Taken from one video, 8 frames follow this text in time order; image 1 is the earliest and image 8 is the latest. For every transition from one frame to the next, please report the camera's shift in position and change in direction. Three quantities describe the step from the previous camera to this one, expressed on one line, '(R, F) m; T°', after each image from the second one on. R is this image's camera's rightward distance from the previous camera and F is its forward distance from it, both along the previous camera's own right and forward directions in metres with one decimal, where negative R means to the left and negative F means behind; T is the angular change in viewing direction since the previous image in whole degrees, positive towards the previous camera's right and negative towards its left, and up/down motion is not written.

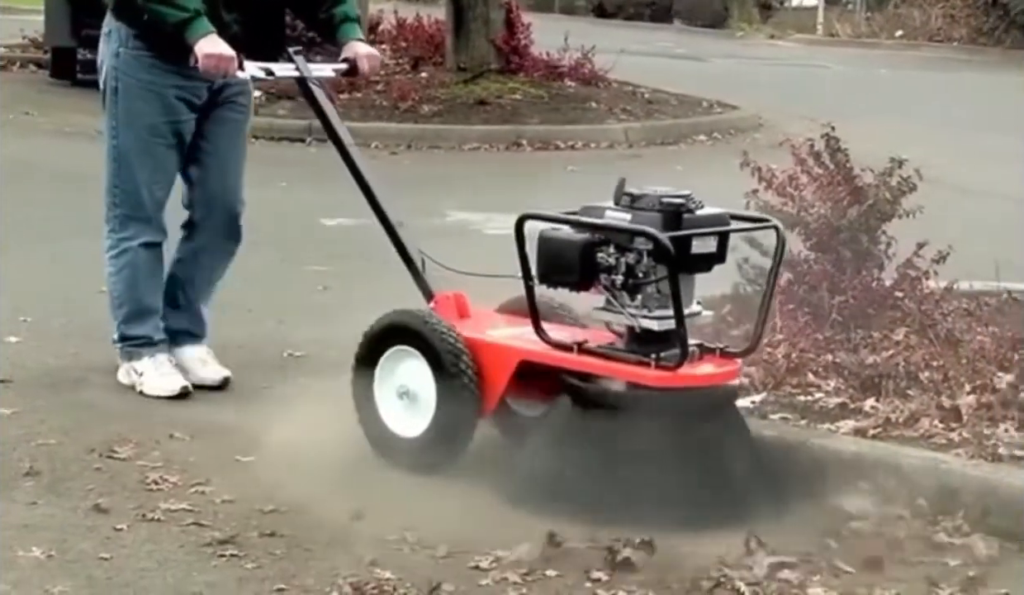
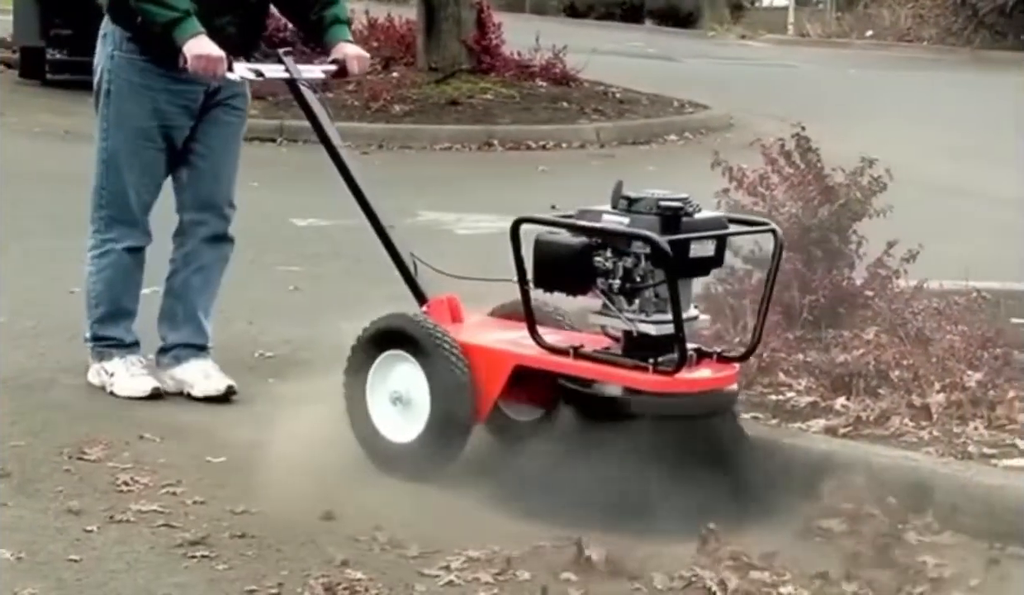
(+0.5, +0.1) m; -6°
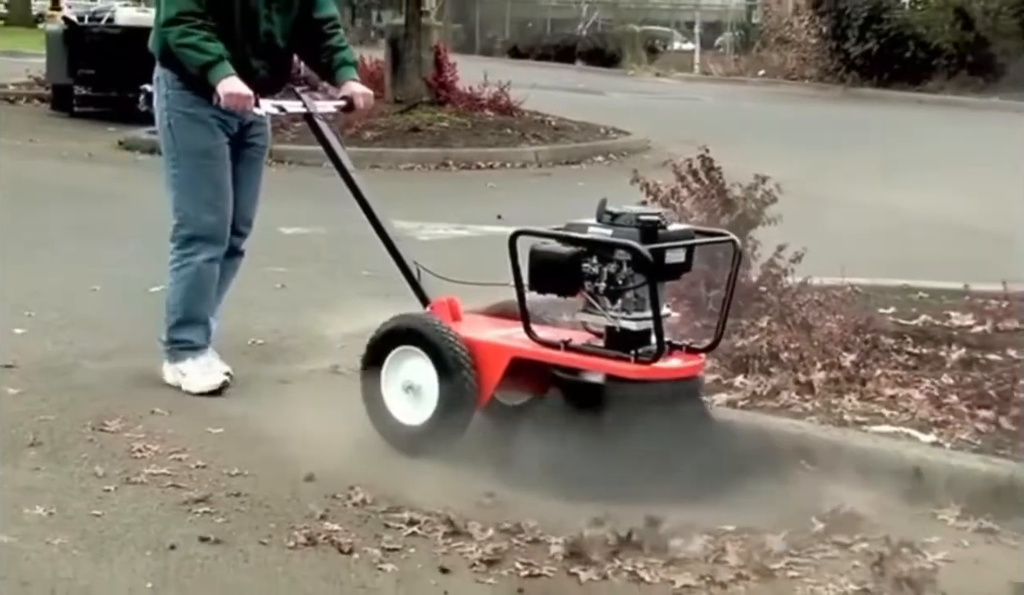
(+0.1, -0.7) m; 0°
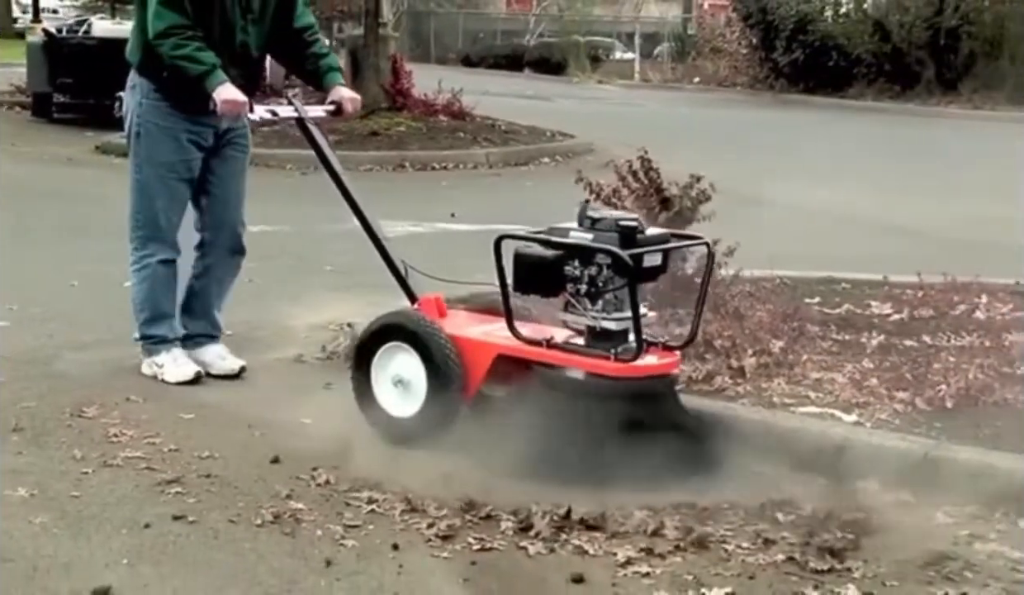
(+0.1, -0.3) m; +1°
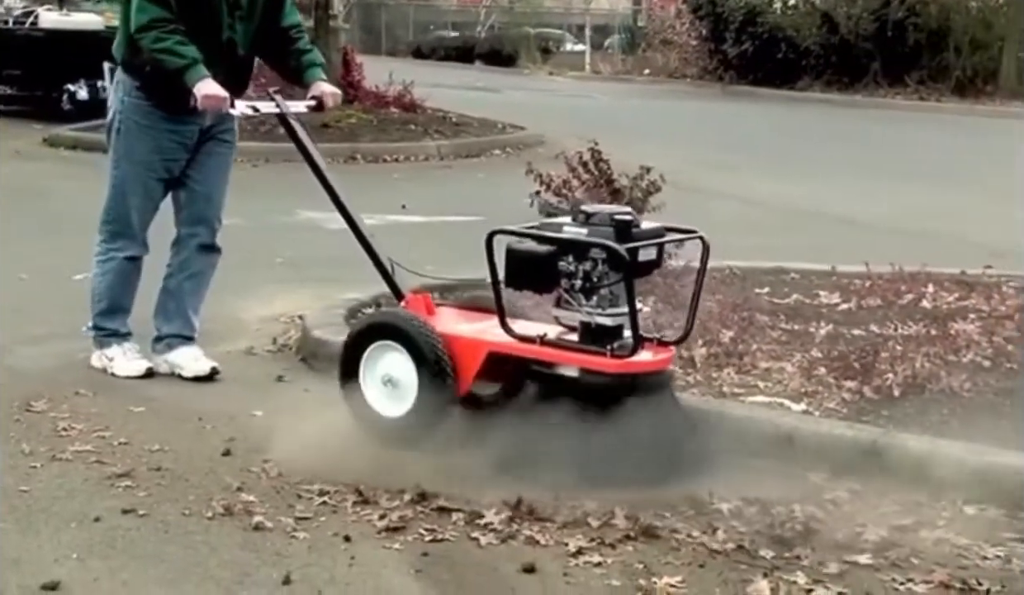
(0.0, 0.0) m; +2°
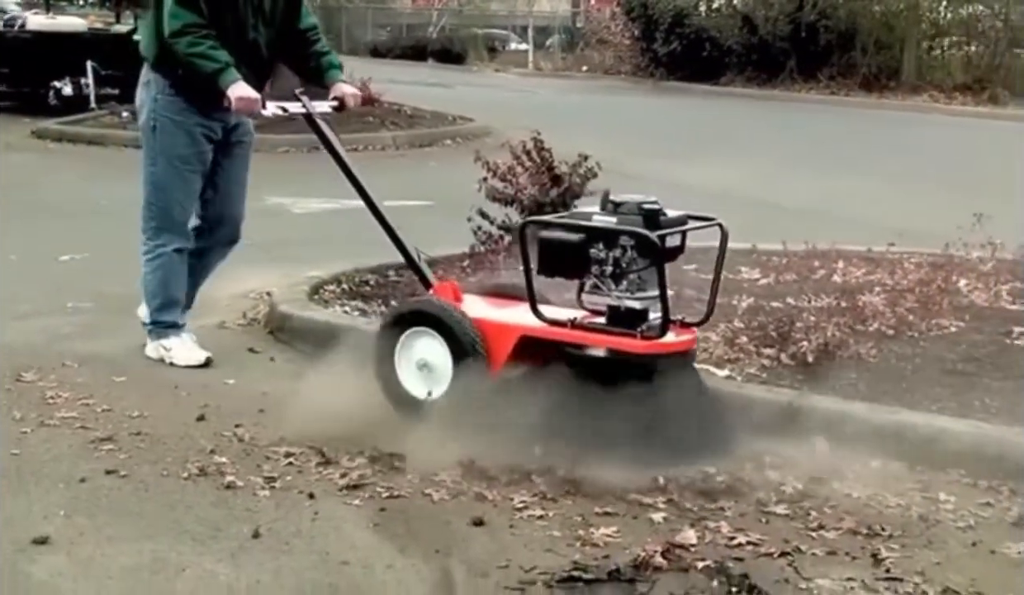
(+0.1, -0.5) m; +1°
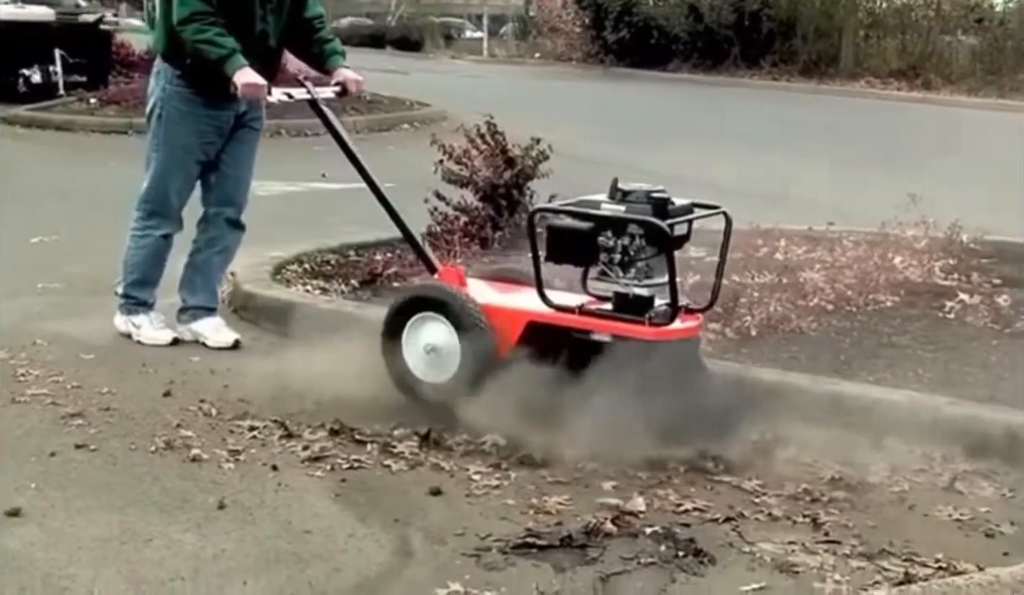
(0.0, -0.2) m; +1°
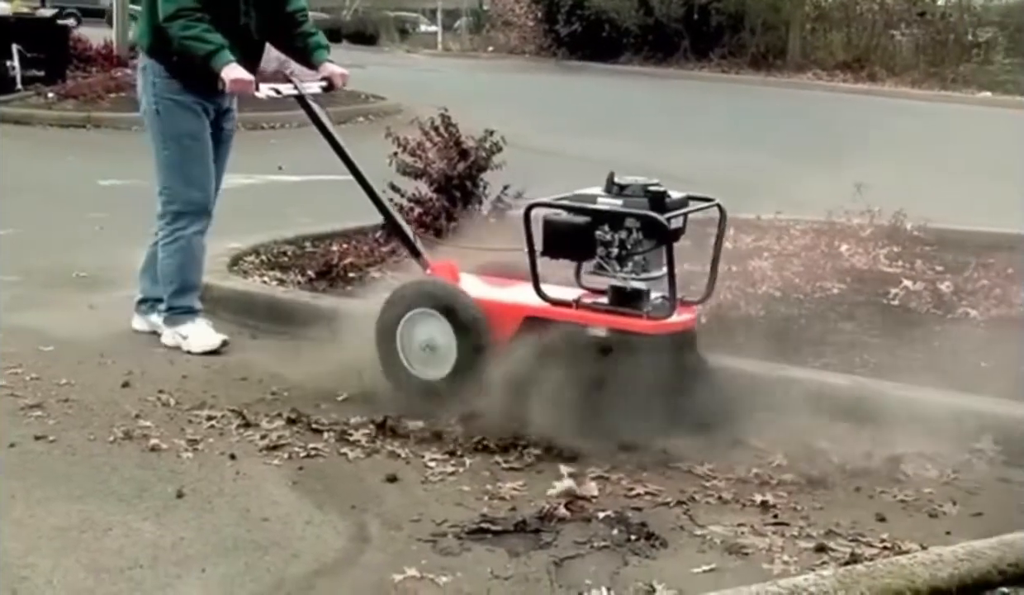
(0.0, -0.1) m; +1°
